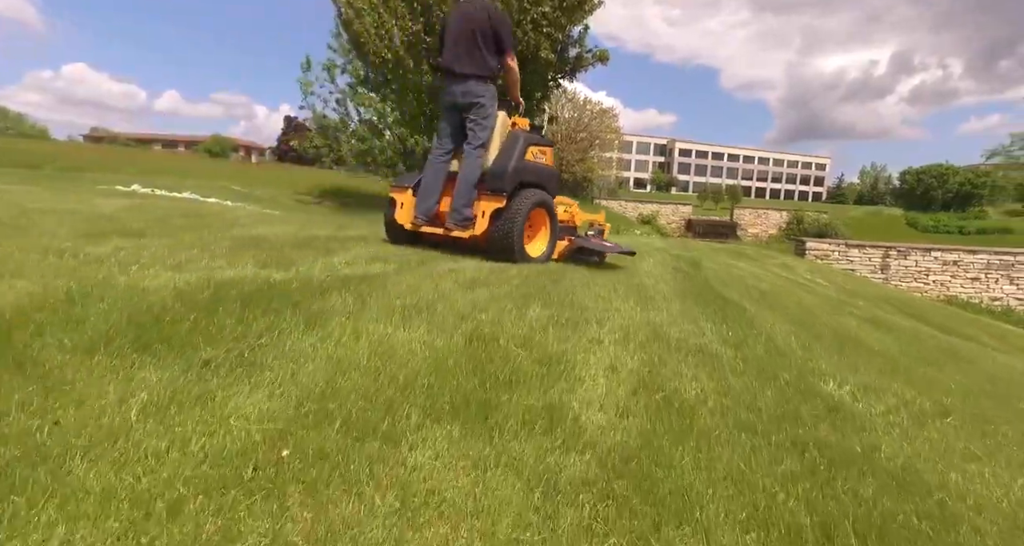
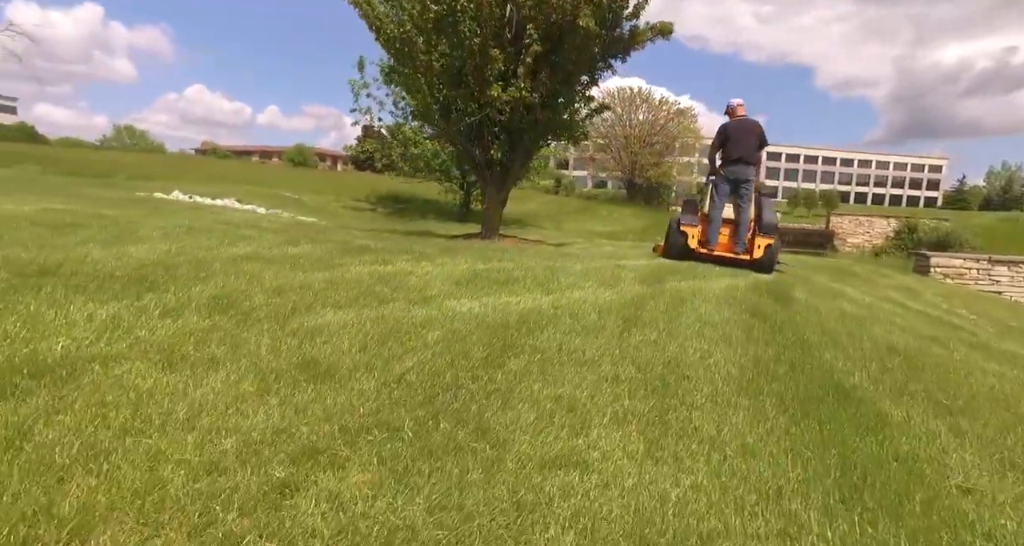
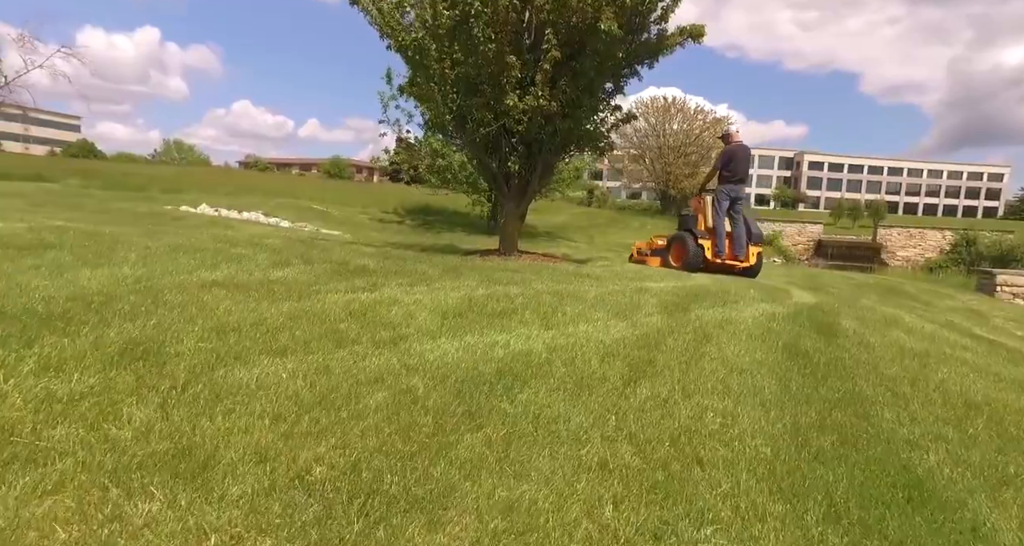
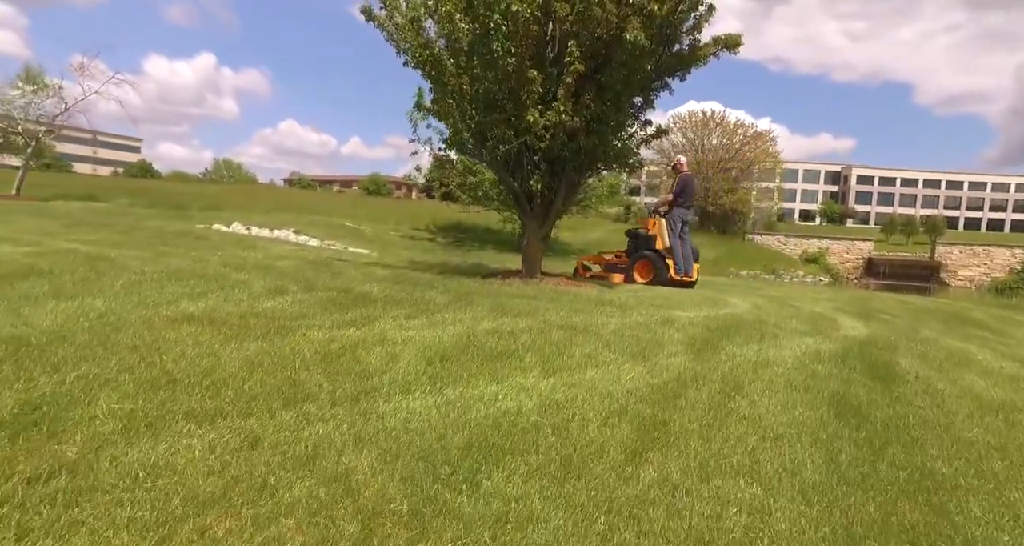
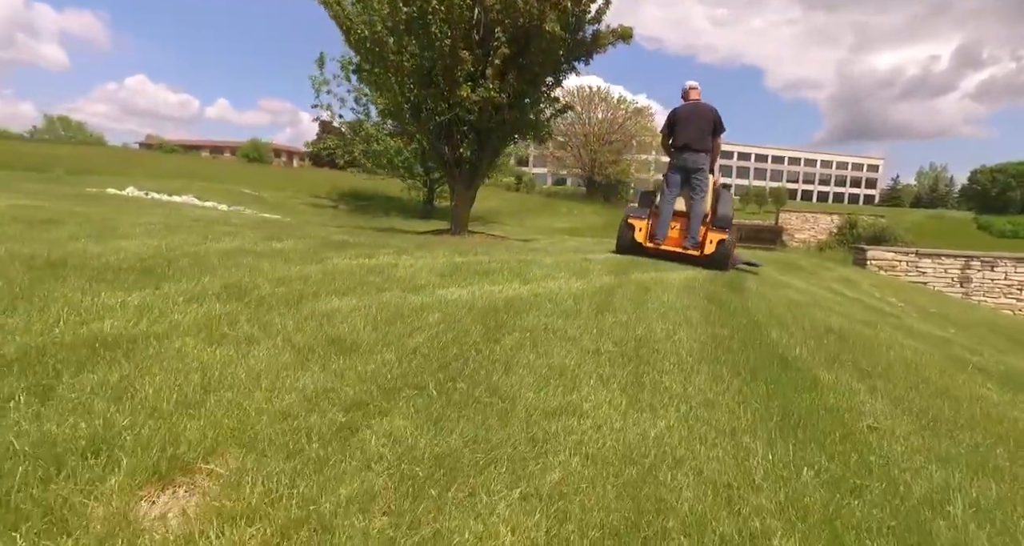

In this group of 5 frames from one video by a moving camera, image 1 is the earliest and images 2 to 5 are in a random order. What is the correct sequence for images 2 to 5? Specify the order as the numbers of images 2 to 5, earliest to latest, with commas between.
5, 2, 3, 4
